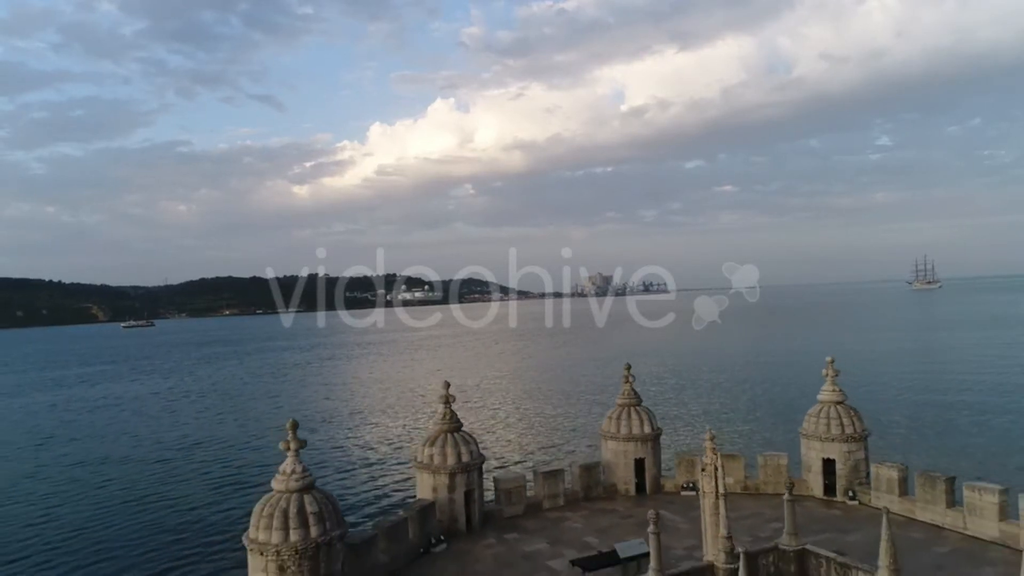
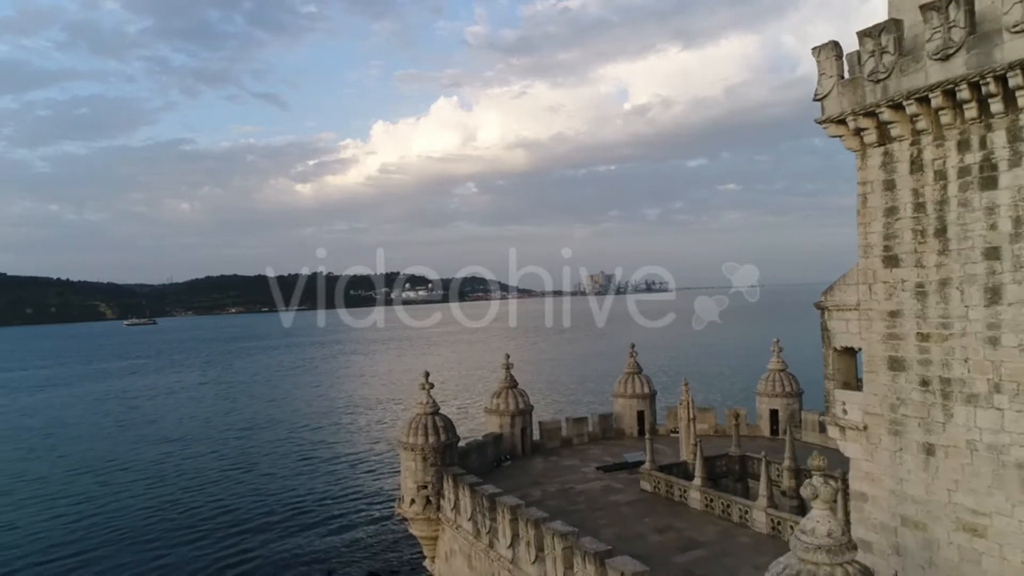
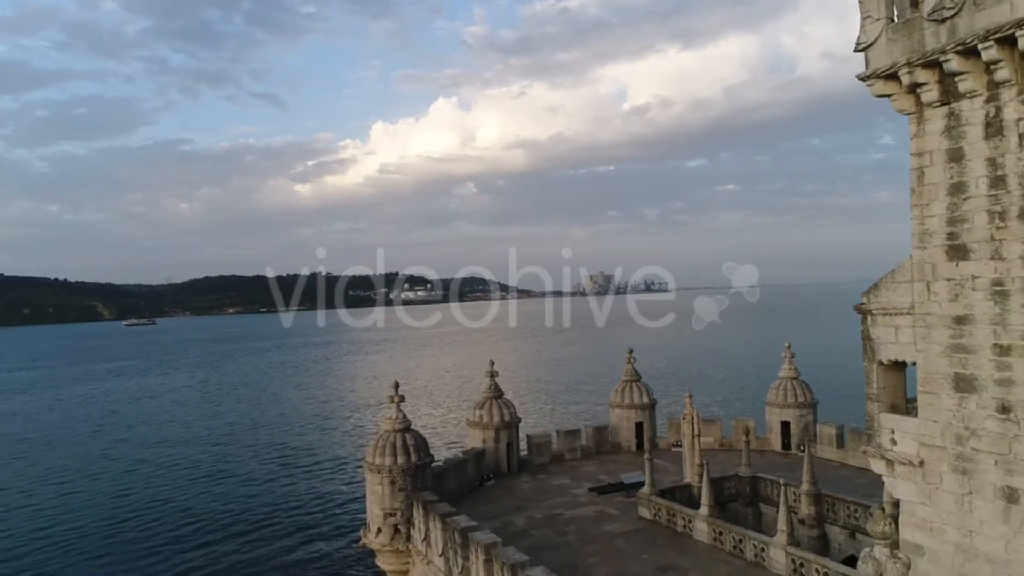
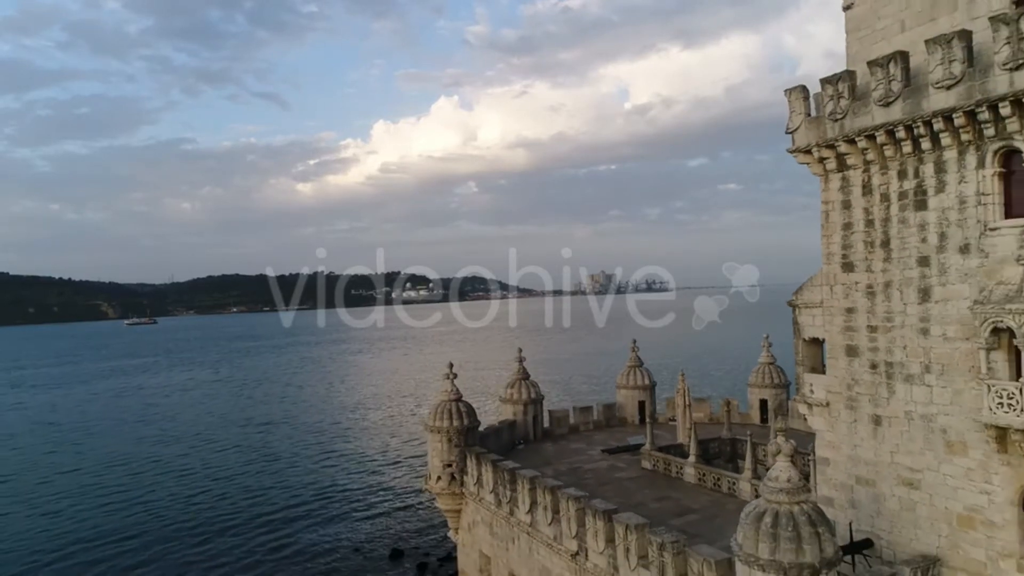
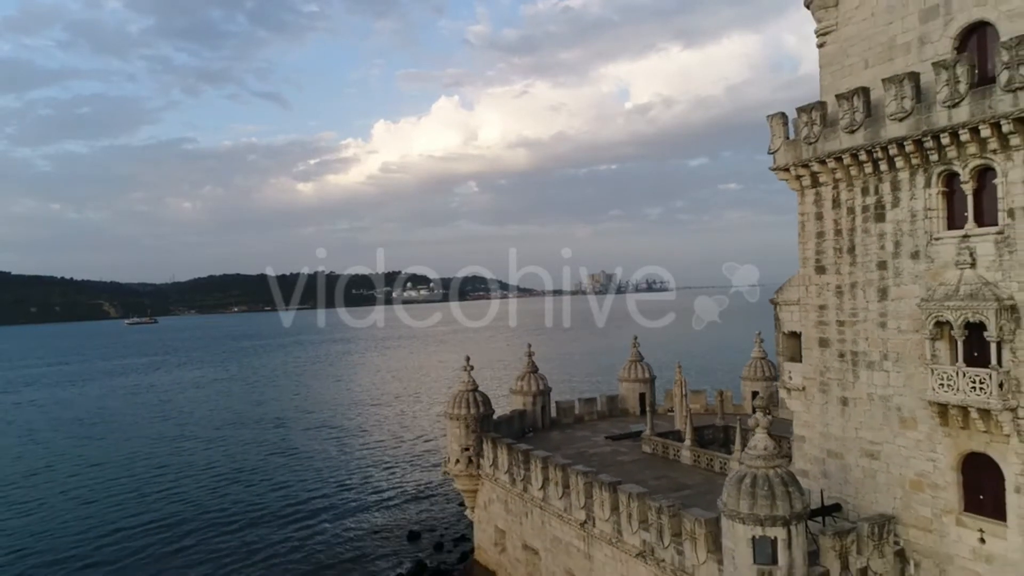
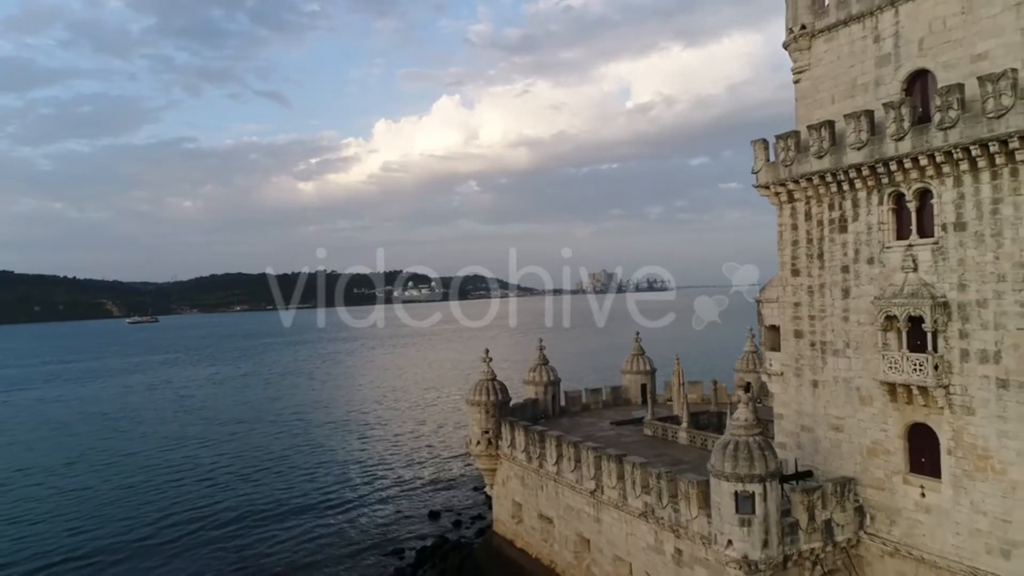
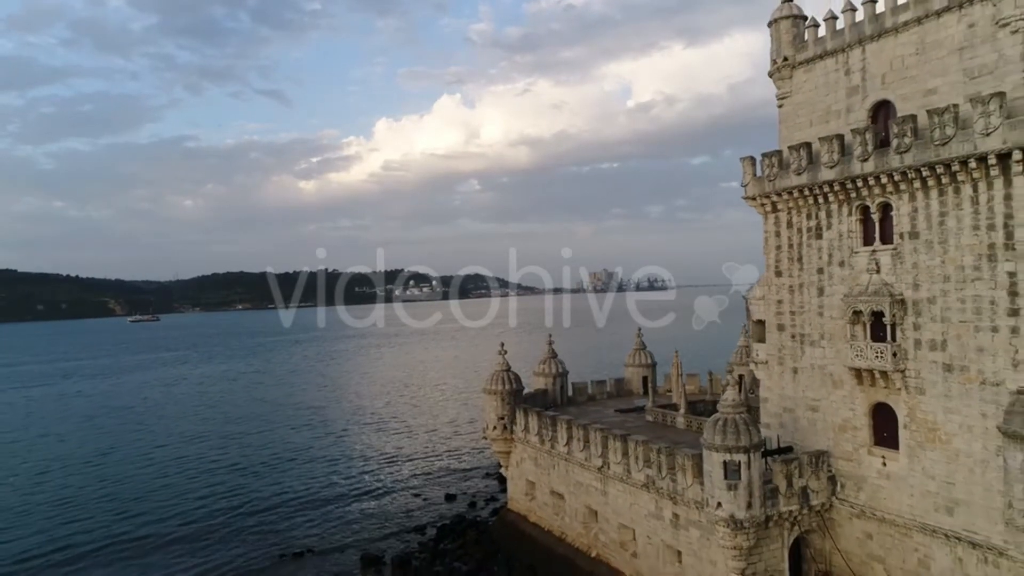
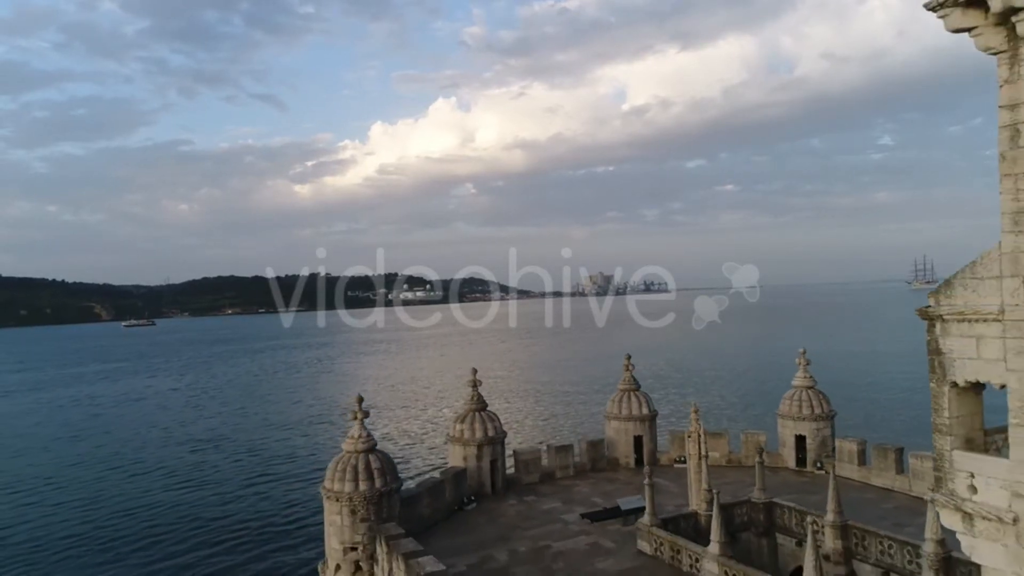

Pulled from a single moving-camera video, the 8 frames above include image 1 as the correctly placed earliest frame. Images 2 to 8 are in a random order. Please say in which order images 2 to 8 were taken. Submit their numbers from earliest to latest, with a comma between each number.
8, 3, 2, 4, 5, 6, 7
